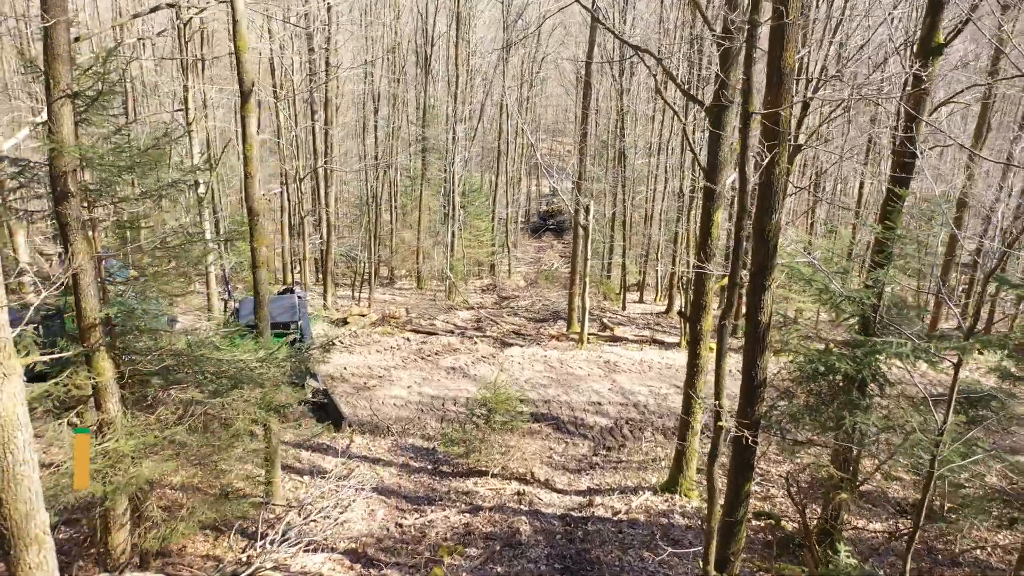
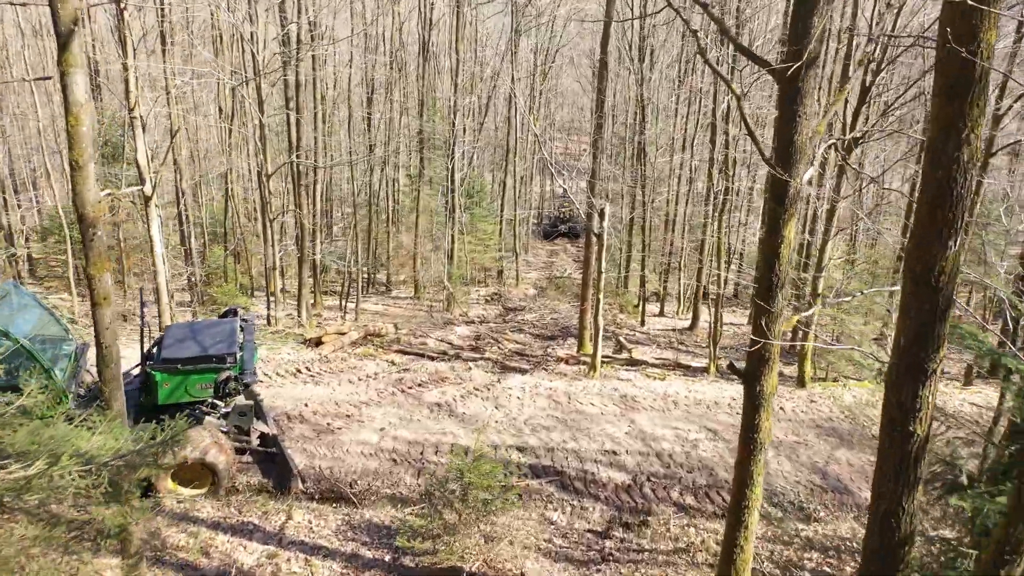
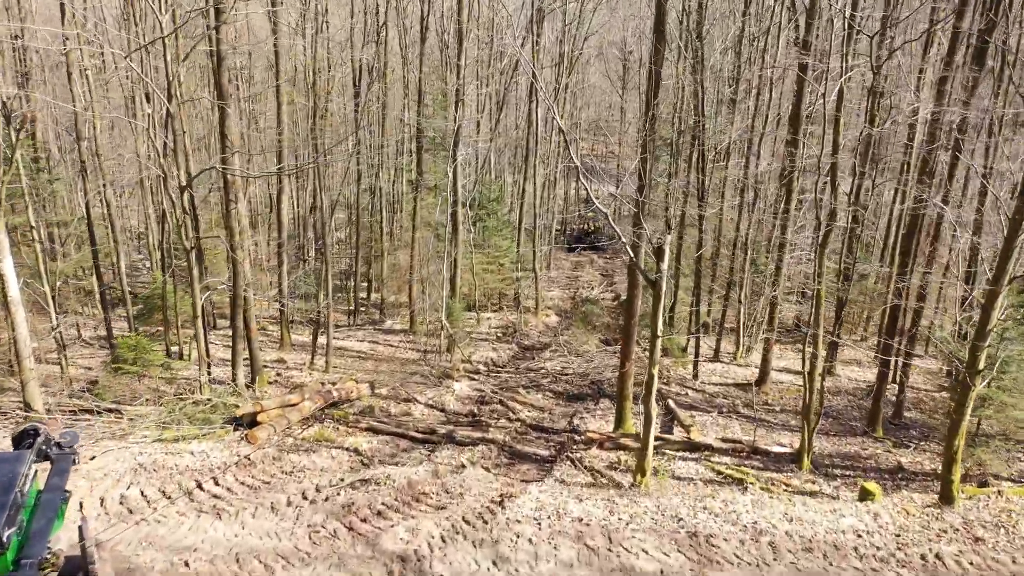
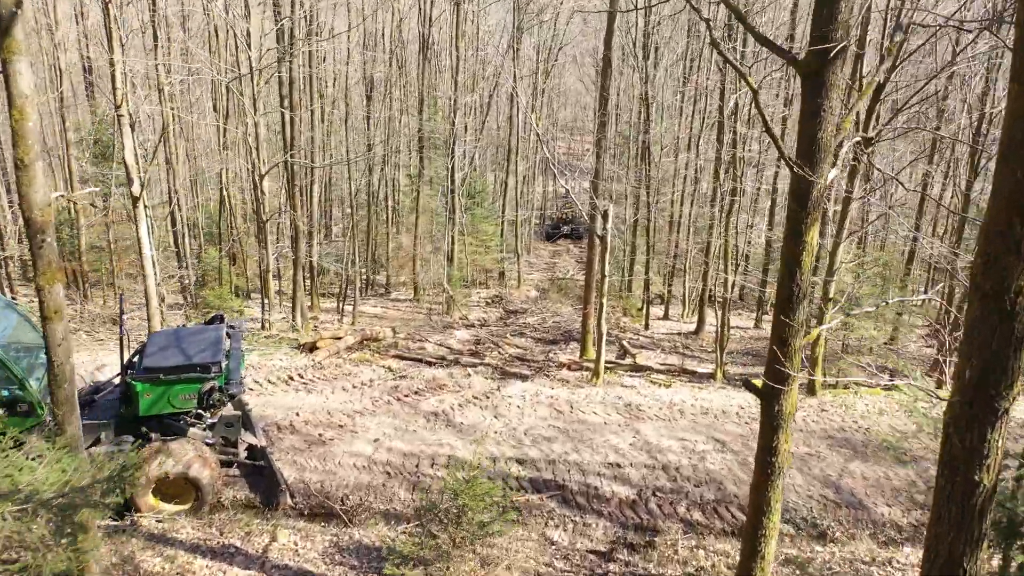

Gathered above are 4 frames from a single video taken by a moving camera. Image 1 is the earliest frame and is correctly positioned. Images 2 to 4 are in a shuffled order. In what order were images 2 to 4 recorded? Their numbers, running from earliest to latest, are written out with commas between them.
2, 4, 3
